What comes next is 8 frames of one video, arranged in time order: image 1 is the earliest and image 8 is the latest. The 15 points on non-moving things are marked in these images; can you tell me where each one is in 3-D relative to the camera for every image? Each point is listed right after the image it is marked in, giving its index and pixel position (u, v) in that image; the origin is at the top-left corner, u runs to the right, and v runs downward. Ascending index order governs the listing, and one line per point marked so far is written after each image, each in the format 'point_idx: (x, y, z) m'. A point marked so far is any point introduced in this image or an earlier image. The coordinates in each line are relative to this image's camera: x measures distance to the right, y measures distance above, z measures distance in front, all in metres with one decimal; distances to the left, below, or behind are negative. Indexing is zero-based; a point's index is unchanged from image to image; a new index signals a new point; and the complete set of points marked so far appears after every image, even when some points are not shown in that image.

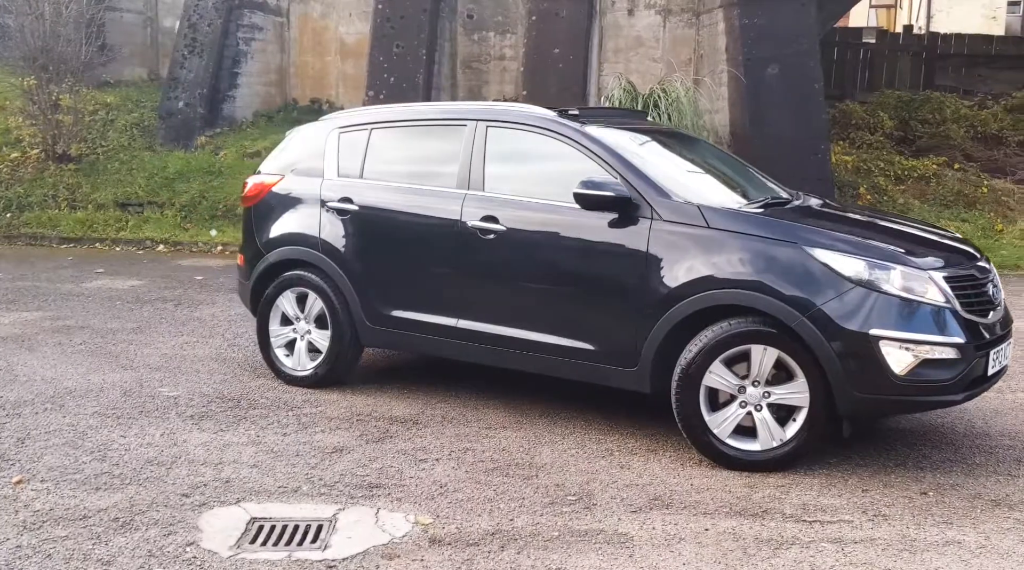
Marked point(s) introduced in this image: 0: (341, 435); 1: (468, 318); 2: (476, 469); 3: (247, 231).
0: (-0.9, -0.8, +5.2) m
1: (-0.2, -0.2, +5.6) m
2: (-0.2, -0.9, +4.7) m
3: (-1.8, +0.4, +6.5) m
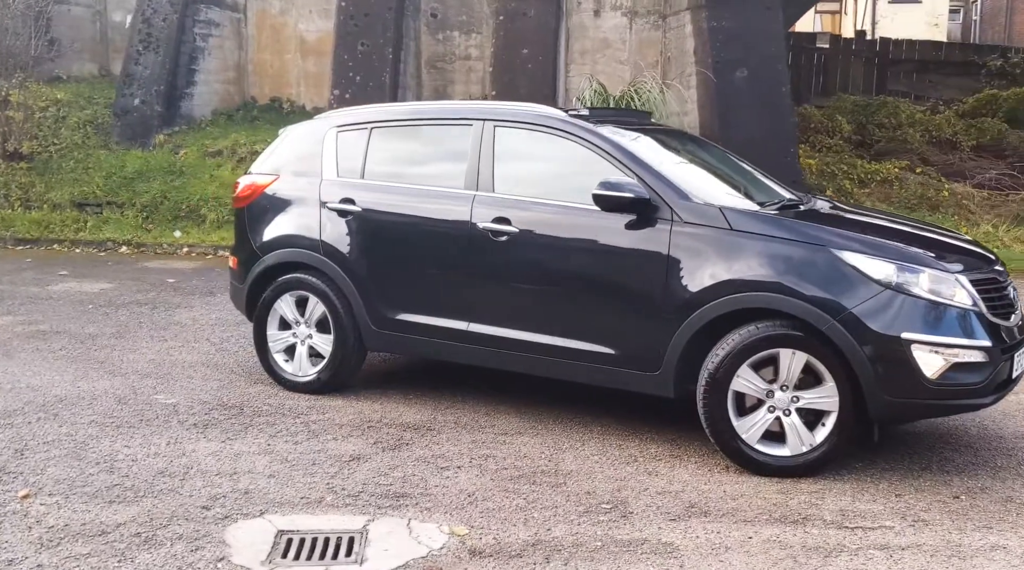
0: (-0.8, -0.8, +5.0) m
1: (-0.2, -0.2, +5.4) m
2: (0.0, -0.9, +4.6) m
3: (-1.7, +0.3, +6.3) m
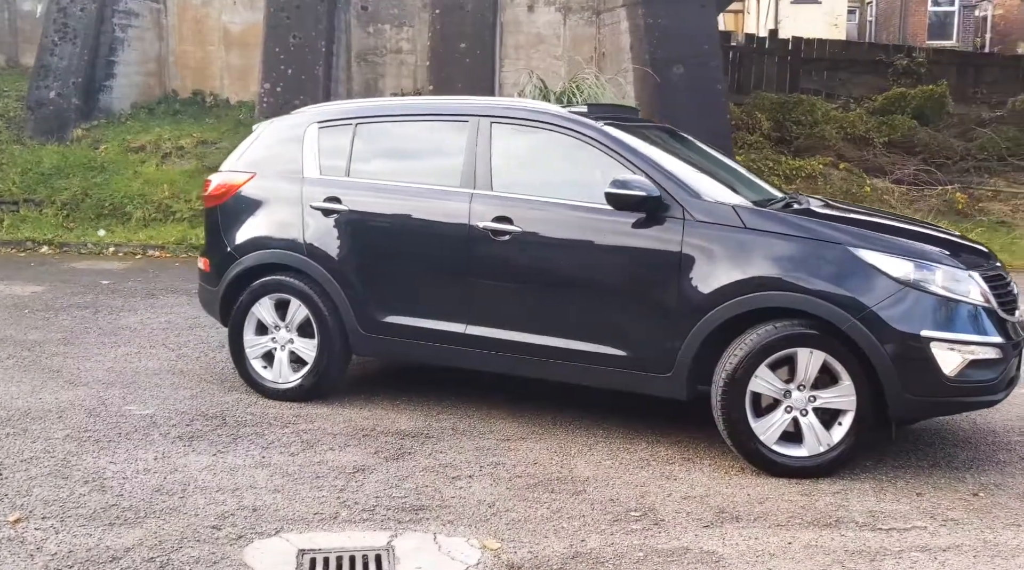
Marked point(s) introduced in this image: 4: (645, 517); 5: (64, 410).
0: (-0.8, -0.8, +4.8) m
1: (-0.2, -0.2, +5.3) m
2: (0.0, -0.9, +4.4) m
3: (-1.8, +0.3, +6.0) m
4: (+0.5, -0.9, +4.0) m
5: (-2.4, -0.7, +5.4) m
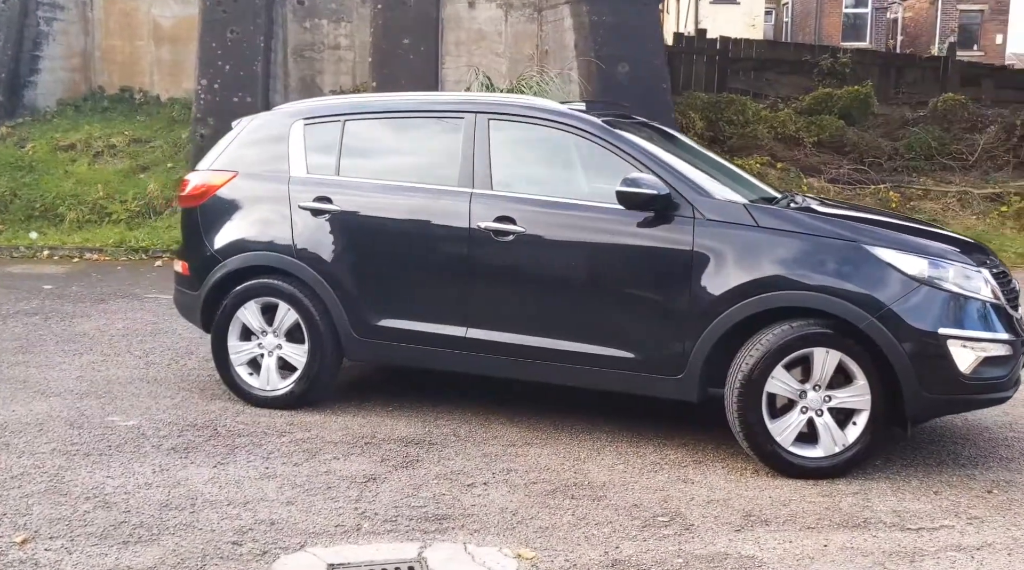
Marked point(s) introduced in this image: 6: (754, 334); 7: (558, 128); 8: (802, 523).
0: (-0.7, -0.8, +4.7) m
1: (-0.2, -0.2, +5.2) m
2: (+0.1, -0.9, +4.3) m
3: (-1.9, +0.3, +5.8) m
4: (+0.6, -0.9, +4.0) m
5: (-2.4, -0.7, +5.1) m
6: (+1.2, -0.2, +4.6) m
7: (+0.2, +0.8, +5.2) m
8: (+1.2, -0.9, +3.9) m
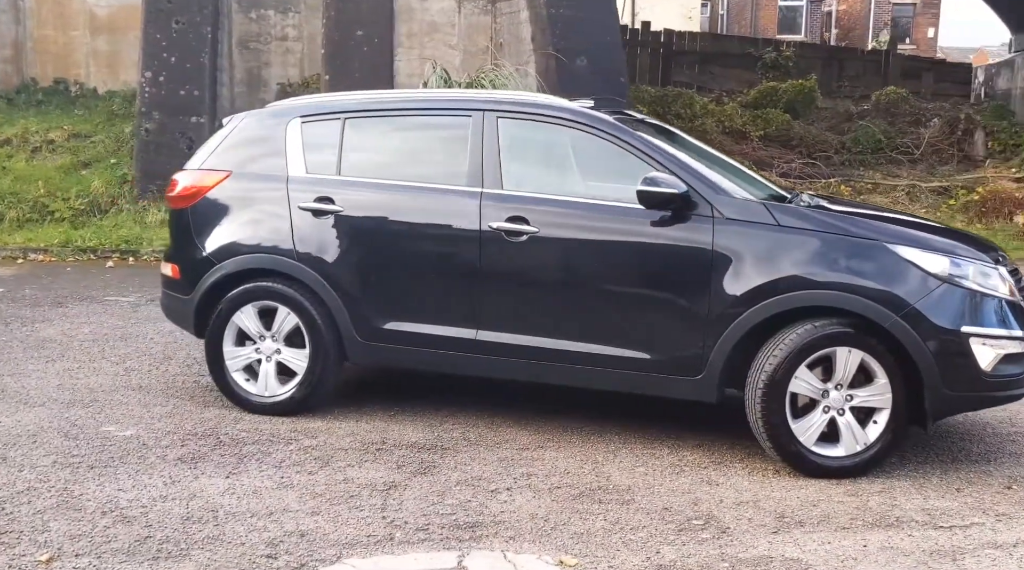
0: (-0.6, -0.8, +4.5) m
1: (-0.1, -0.2, +5.1) m
2: (+0.2, -0.9, +4.3) m
3: (-1.9, +0.3, +5.6) m
4: (+0.8, -0.9, +3.9) m
5: (-2.3, -0.7, +4.9) m
6: (+1.2, -0.2, +4.6) m
7: (+0.3, +0.8, +5.1) m
8: (+1.3, -0.9, +3.9) m
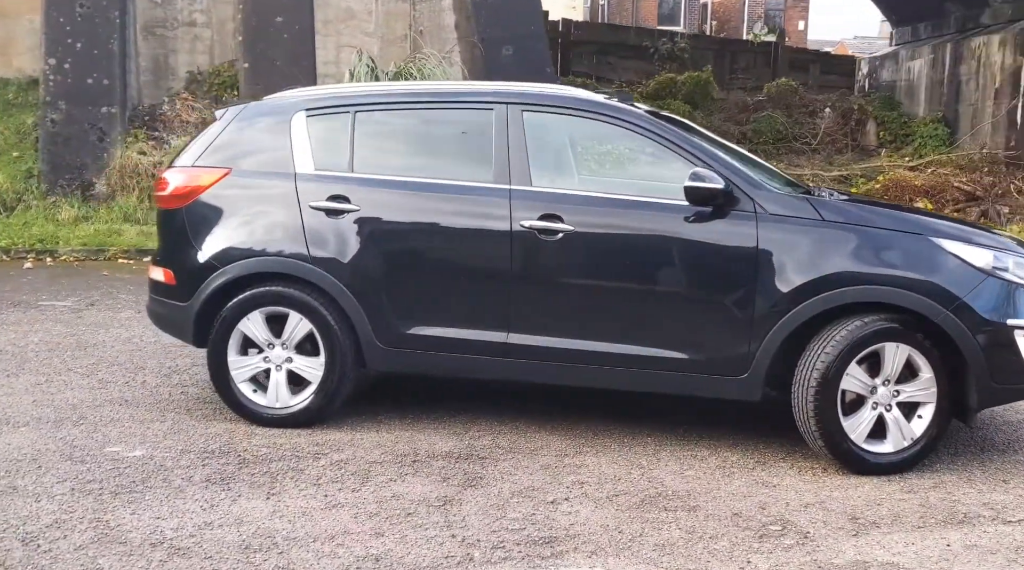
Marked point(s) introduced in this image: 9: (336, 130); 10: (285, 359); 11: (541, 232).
0: (-0.4, -0.9, +4.3) m
1: (0.0, -0.2, +4.9) m
2: (+0.5, -0.9, +4.1) m
3: (-1.8, +0.2, +5.2) m
4: (+1.1, -0.9, +3.8) m
5: (-2.1, -0.8, +4.5) m
6: (+1.4, -0.2, +4.6) m
7: (+0.4, +0.8, +5.0) m
8: (+1.6, -0.9, +3.9) m
9: (-1.0, +0.8, +5.2) m
10: (-1.2, -0.4, +5.1) m
11: (+0.1, +0.3, +4.8) m
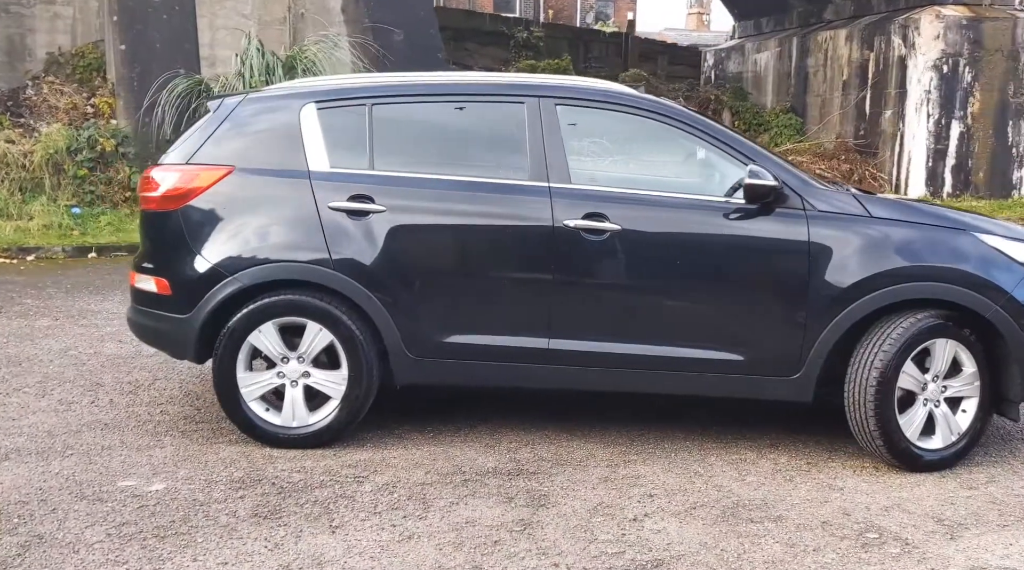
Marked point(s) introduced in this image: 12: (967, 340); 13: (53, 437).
0: (-0.1, -0.9, +4.0) m
1: (+0.2, -0.2, +4.6) m
2: (+0.8, -0.9, +4.0) m
3: (-1.6, +0.2, +4.7) m
4: (+1.4, -1.0, +3.8) m
5: (-1.9, -0.8, +3.9) m
6: (+1.7, -0.2, +4.5) m
7: (+0.6, +0.8, +4.8) m
8: (+1.9, -0.9, +3.9) m
9: (-0.8, +0.8, +4.8) m
10: (-1.0, -0.4, +4.7) m
11: (+0.3, +0.2, +4.6) m
12: (+2.1, -0.3, +4.5) m
13: (-2.2, -0.7, +4.8) m
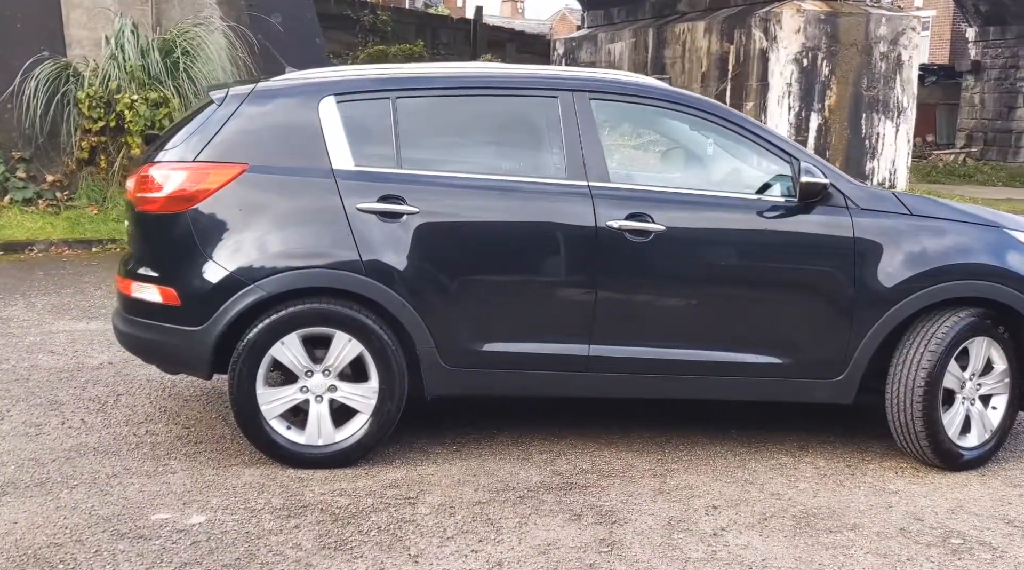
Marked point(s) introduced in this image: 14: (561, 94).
0: (+0.2, -0.9, +3.8) m
1: (+0.4, -0.3, +4.4) m
2: (+1.1, -1.0, +3.8) m
3: (-1.4, +0.2, +4.3) m
4: (+1.7, -1.0, +3.7) m
5: (-1.5, -0.9, +3.4) m
6: (+1.8, -0.2, +4.5) m
7: (+0.7, +0.8, +4.6) m
8: (+2.2, -0.9, +3.9) m
9: (-0.7, +0.8, +4.5) m
10: (-0.8, -0.5, +4.3) m
11: (+0.5, +0.2, +4.4) m
12: (+2.3, -0.3, +4.5) m
13: (-2.1, -0.8, +4.3) m
14: (+0.2, +0.9, +4.6) m
